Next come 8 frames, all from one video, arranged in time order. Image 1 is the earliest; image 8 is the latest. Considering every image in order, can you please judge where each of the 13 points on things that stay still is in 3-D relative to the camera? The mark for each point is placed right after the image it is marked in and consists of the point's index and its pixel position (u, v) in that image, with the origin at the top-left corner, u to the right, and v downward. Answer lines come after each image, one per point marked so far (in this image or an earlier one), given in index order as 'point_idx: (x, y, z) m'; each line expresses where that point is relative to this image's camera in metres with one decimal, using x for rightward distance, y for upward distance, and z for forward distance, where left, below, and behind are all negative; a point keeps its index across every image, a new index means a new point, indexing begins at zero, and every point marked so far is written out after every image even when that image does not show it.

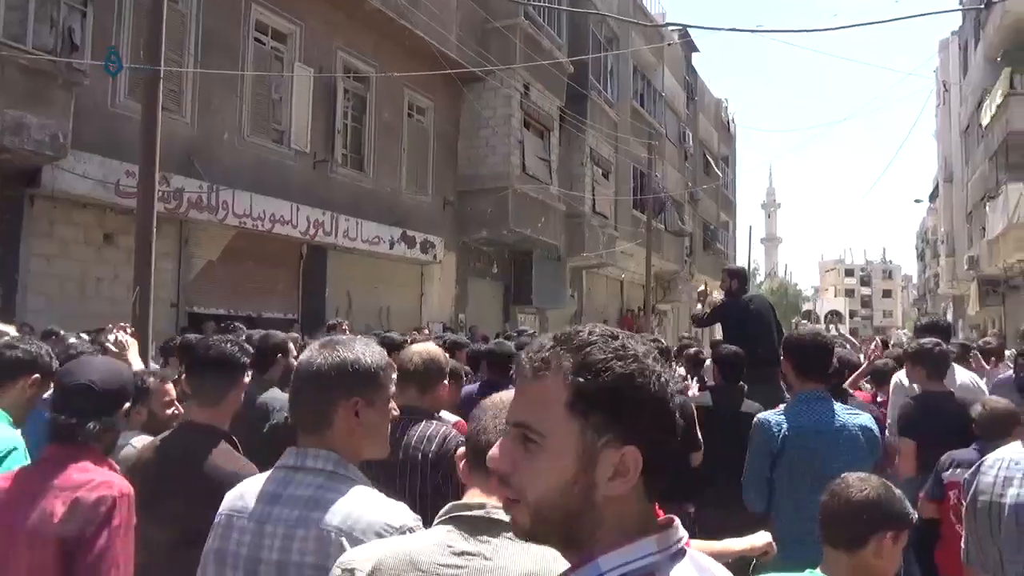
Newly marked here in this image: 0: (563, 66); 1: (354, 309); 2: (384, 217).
0: (+1.1, +5.0, +17.2) m
1: (-2.6, -0.3, +12.6) m
2: (-2.2, +1.2, +13.1) m
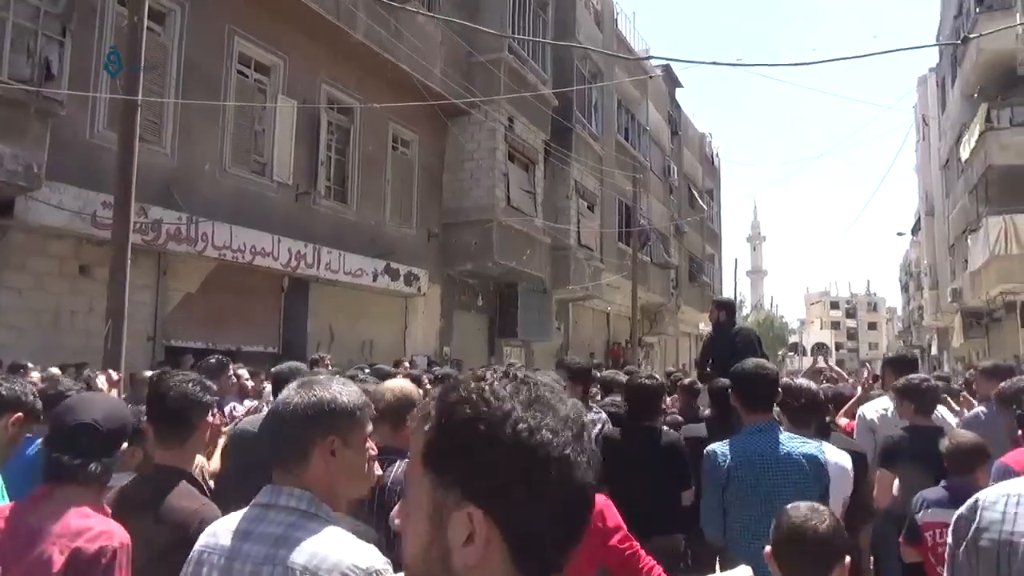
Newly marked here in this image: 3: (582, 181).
0: (+0.8, +4.3, +17.4) m
1: (-2.9, -0.9, +12.4) m
2: (-2.5, +0.7, +13.0) m
3: (+1.8, +2.8, +20.0) m
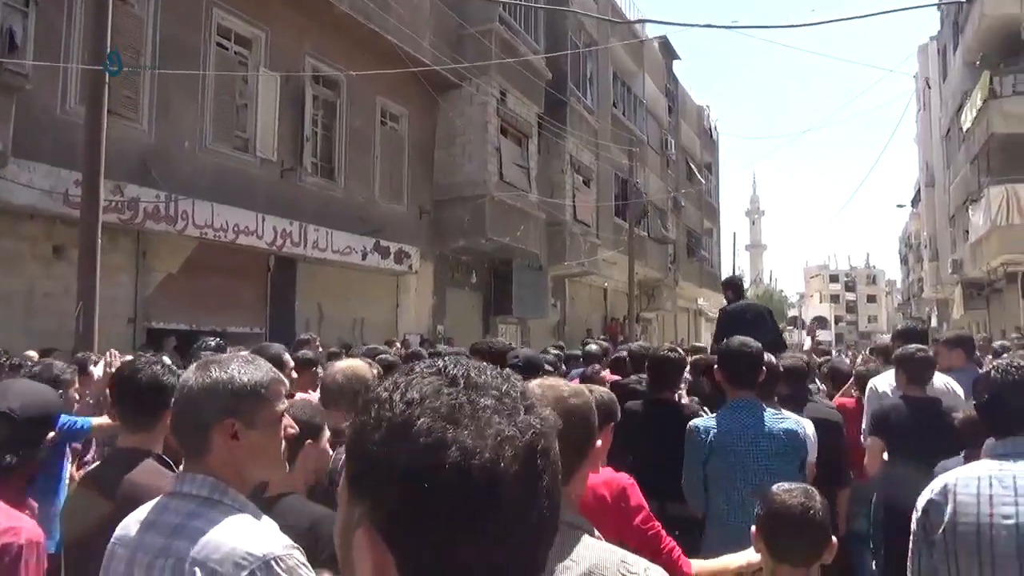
0: (+0.6, +4.8, +17.0) m
1: (-3.0, -0.5, +12.2) m
2: (-2.6, +1.0, +12.7) m
3: (+1.7, +3.4, +19.6) m
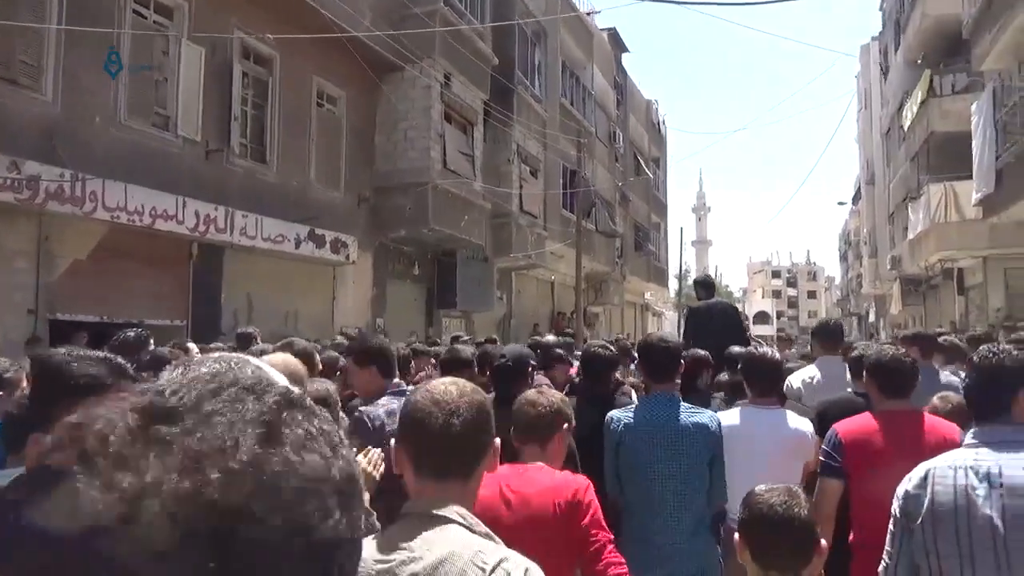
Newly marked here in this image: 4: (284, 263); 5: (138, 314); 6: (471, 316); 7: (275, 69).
0: (-0.6, +5.0, +16.4) m
1: (-3.9, -0.4, +11.5) m
2: (-3.5, +1.2, +12.0) m
3: (+0.3, +3.6, +19.2) m
4: (-3.6, +0.4, +12.2) m
5: (-4.7, -0.3, +9.6) m
6: (-1.0, -0.7, +18.3) m
7: (-3.7, +3.4, +11.8) m
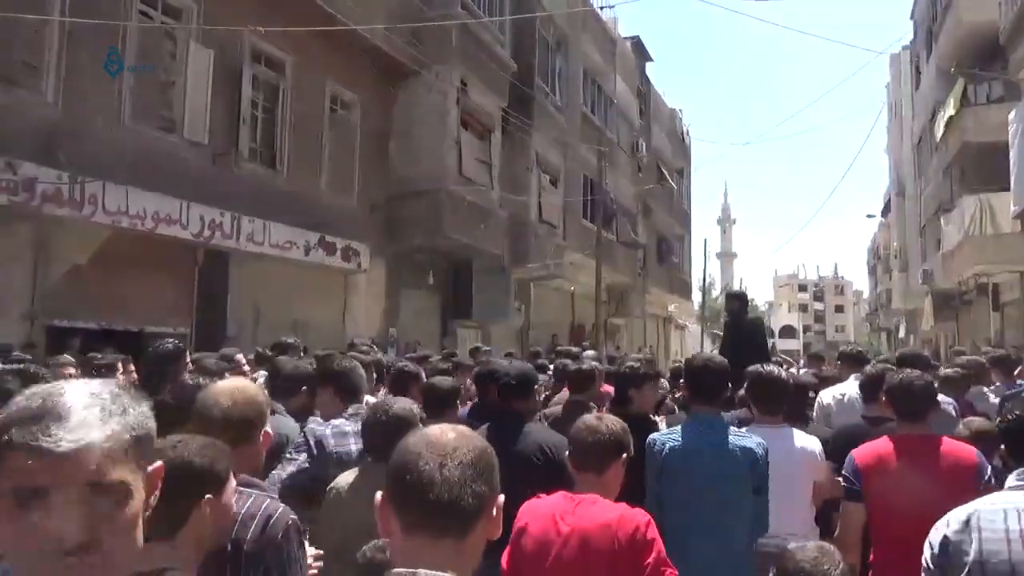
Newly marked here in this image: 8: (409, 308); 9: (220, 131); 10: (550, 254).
0: (-0.2, +4.7, +16.1) m
1: (-3.7, -0.5, +11.2) m
2: (-3.3, +1.0, +11.7) m
3: (+0.8, +3.3, +18.8) m
4: (-3.4, +0.3, +11.9) m
5: (-4.5, -0.4, +9.3) m
6: (-0.6, -0.9, +17.9) m
7: (-3.4, +3.3, +11.6) m
8: (-2.0, -0.4, +14.9) m
9: (-3.9, +2.1, +10.4) m
10: (+0.9, +0.8, +18.7) m
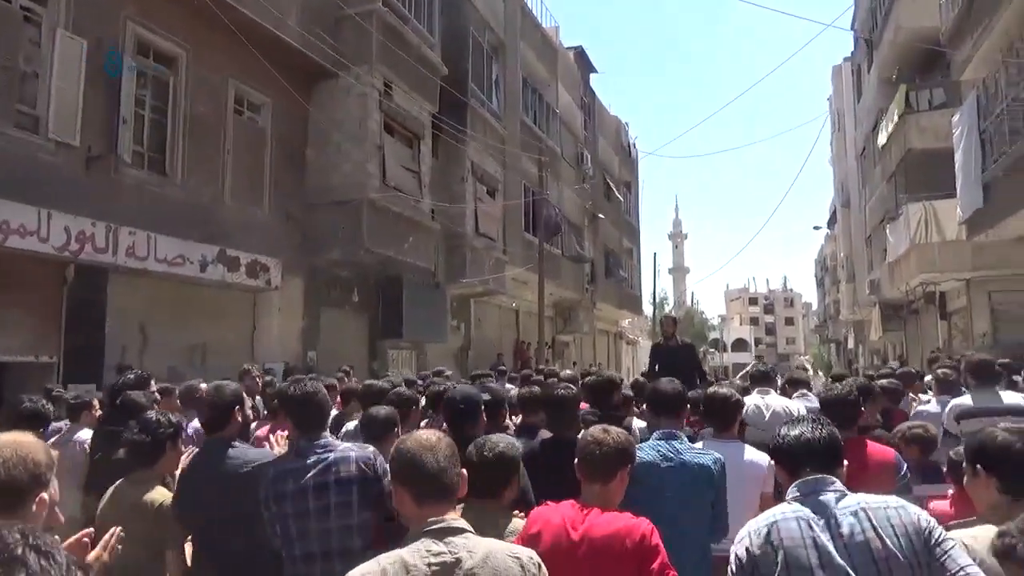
0: (-1.6, +4.4, +15.2) m
1: (-4.7, -0.8, +9.9) m
2: (-4.4, +0.8, +10.5) m
3: (-0.7, +2.9, +17.9) m
4: (-4.5, 0.0, +10.7) m
5: (-5.4, -0.6, +8.0) m
6: (-2.0, -1.3, +16.8) m
7: (-4.5, +3.0, +10.4) m
8: (-3.2, -0.7, +13.7) m
9: (-5.0, +1.9, +9.2) m
10: (-0.5, +0.4, +17.7) m
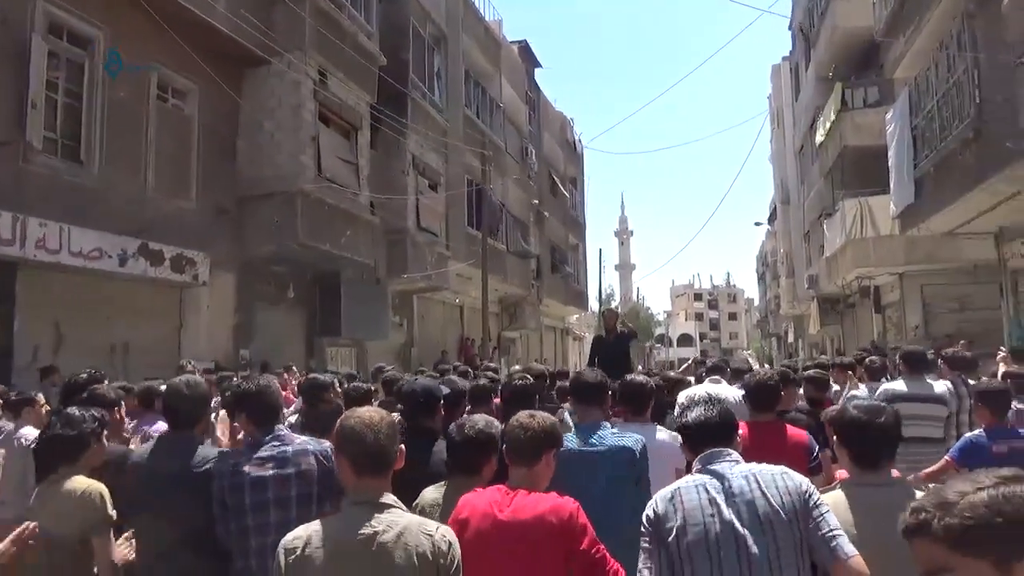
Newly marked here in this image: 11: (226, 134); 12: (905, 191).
0: (-2.7, +4.5, +14.8) m
1: (-5.4, -0.7, +9.4) m
2: (-5.2, +0.8, +10.0) m
3: (-2.1, +3.0, +17.6) m
4: (-5.3, +0.1, +10.1) m
5: (-6.1, -0.6, +7.4) m
6: (-3.2, -1.2, +16.4) m
7: (-5.3, +3.1, +9.9) m
8: (-4.3, -0.6, +13.2) m
9: (-5.7, +1.9, +8.6) m
10: (-1.8, +0.5, +17.4) m
11: (-4.6, +2.5, +12.4) m
12: (+7.6, +1.9, +14.8) m
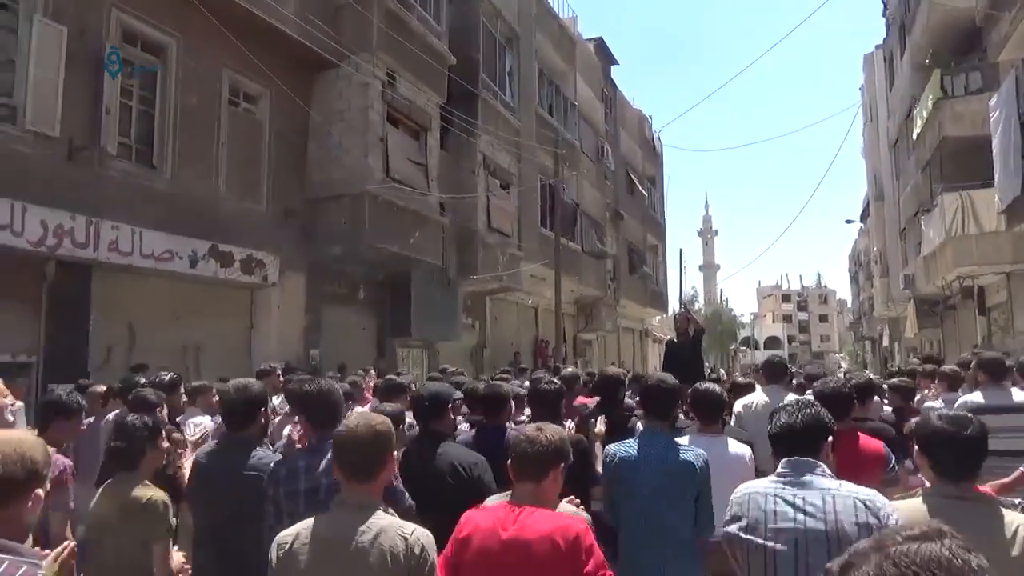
0: (-1.4, +4.5, +14.7) m
1: (-4.7, -0.7, +9.6) m
2: (-4.3, +0.8, +10.2) m
3: (-0.4, +3.0, +17.4) m
4: (-4.4, 0.0, +10.3) m
5: (-5.5, -0.6, +7.7) m
6: (-1.7, -1.2, +16.3) m
7: (-4.5, +3.0, +10.1) m
8: (-3.1, -0.7, +13.3) m
9: (-5.0, +1.9, +8.9) m
10: (-0.2, +0.5, +17.2) m
11: (-3.5, +2.5, +12.6) m
12: (+8.9, +1.9, +13.6) m
